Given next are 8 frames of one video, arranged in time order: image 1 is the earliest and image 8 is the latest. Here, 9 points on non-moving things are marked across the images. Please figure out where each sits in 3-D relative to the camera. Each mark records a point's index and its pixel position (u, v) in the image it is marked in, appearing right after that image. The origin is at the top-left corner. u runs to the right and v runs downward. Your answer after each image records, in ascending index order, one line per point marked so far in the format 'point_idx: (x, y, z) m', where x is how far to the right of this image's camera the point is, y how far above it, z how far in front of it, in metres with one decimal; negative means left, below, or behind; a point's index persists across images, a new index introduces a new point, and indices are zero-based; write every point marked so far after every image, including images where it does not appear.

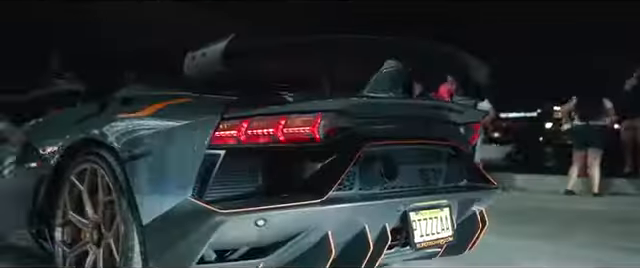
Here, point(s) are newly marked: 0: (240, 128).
0: (-0.5, 0.0, +4.5) m
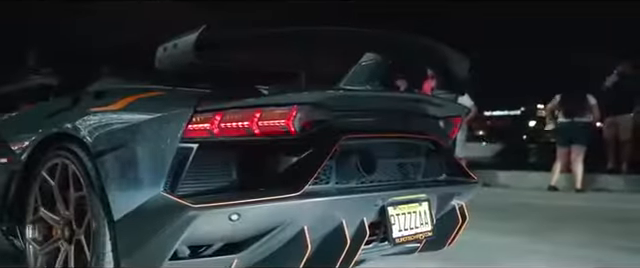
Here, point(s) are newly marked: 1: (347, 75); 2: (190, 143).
0: (-0.7, +0.1, +4.4) m
1: (+0.3, +0.5, +5.5) m
2: (-0.9, -0.1, +4.4) m
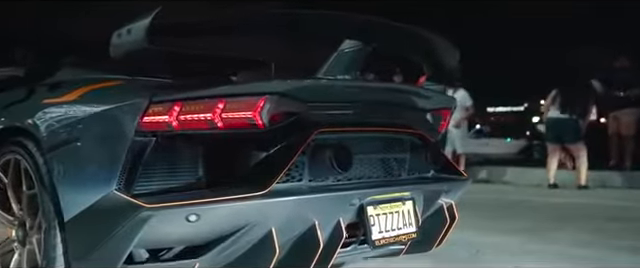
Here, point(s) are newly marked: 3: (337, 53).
0: (-0.9, +0.1, +4.0) m
1: (+0.1, +0.6, +5.1) m
2: (-1.0, 0.0, +4.0) m
3: (+0.1, +0.6, +5.1) m
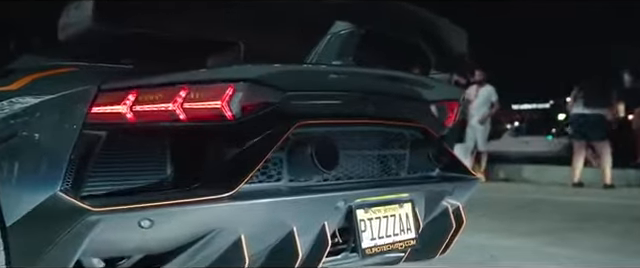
0: (-1.0, +0.2, +3.5) m
1: (0.0, +0.6, +4.6) m
2: (-1.2, 0.0, +3.5) m
3: (0.0, +0.7, +4.6) m
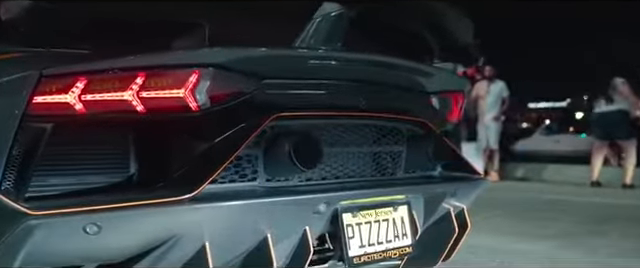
0: (-1.1, +0.2, +3.0) m
1: (-0.1, +0.6, +4.1) m
2: (-1.3, +0.1, +3.0) m
3: (0.0, +0.7, +4.1) m
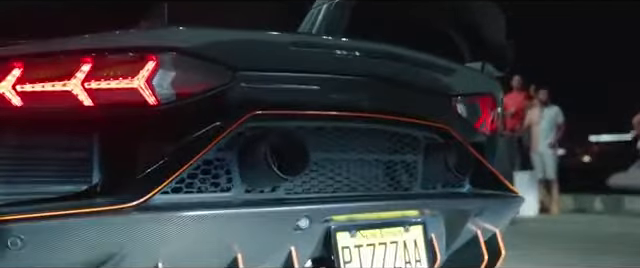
0: (-1.2, +0.2, +2.6) m
1: (-0.1, +0.6, +3.6) m
2: (-1.4, +0.1, +2.6) m
3: (0.0, +0.7, +3.6) m
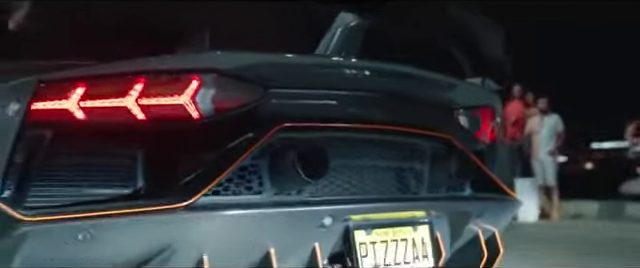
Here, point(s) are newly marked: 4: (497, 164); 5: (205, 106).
0: (-1.1, +0.2, +3.0) m
1: (0.0, +0.5, +4.0) m
2: (-1.3, 0.0, +3.0) m
3: (+0.1, +0.6, +4.0) m
4: (+1.1, -0.2, +4.0) m
5: (-0.5, +0.1, +3.0) m
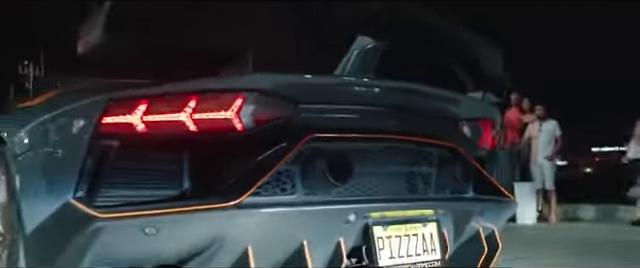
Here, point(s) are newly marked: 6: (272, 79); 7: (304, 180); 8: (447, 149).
0: (-1.0, +0.1, +3.5) m
1: (+0.1, +0.5, +4.5) m
2: (-1.1, 0.0, +3.5) m
3: (+0.2, +0.6, +4.5) m
4: (+1.2, -0.2, +4.6) m
5: (-0.4, +0.1, +3.6) m
6: (-0.3, +0.3, +3.7) m
7: (-0.1, -0.3, +3.8) m
8: (+0.8, -0.1, +4.4) m
